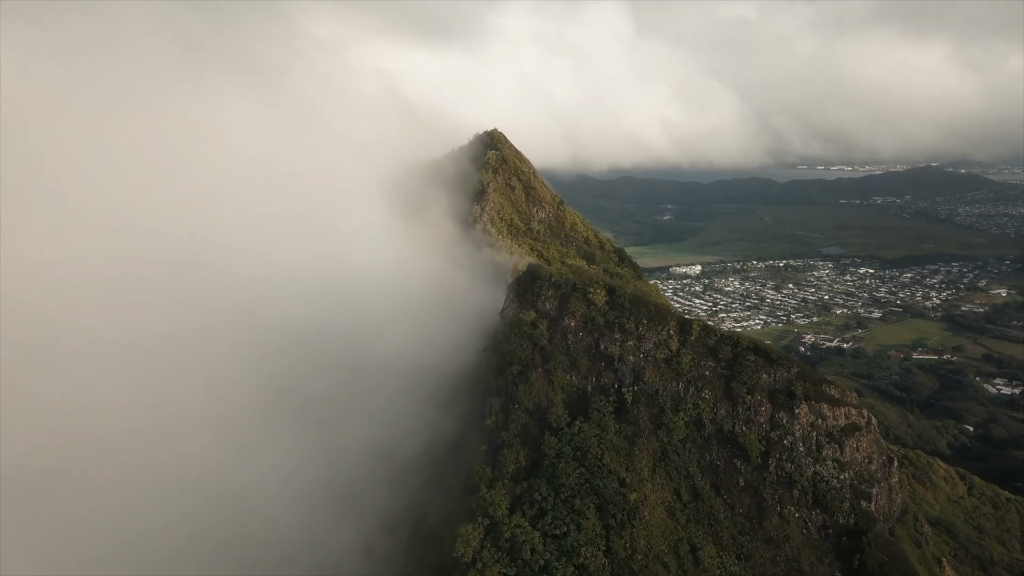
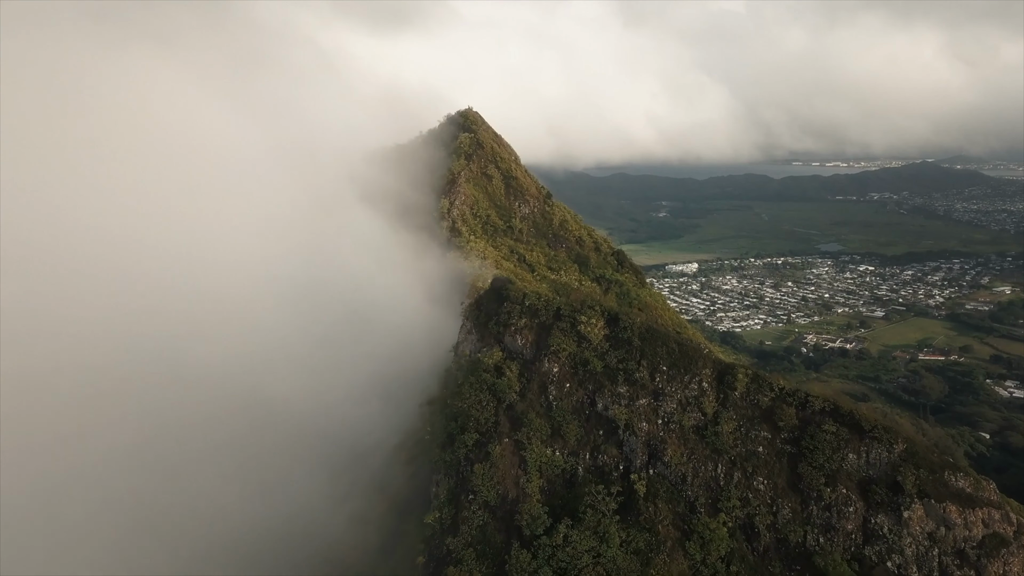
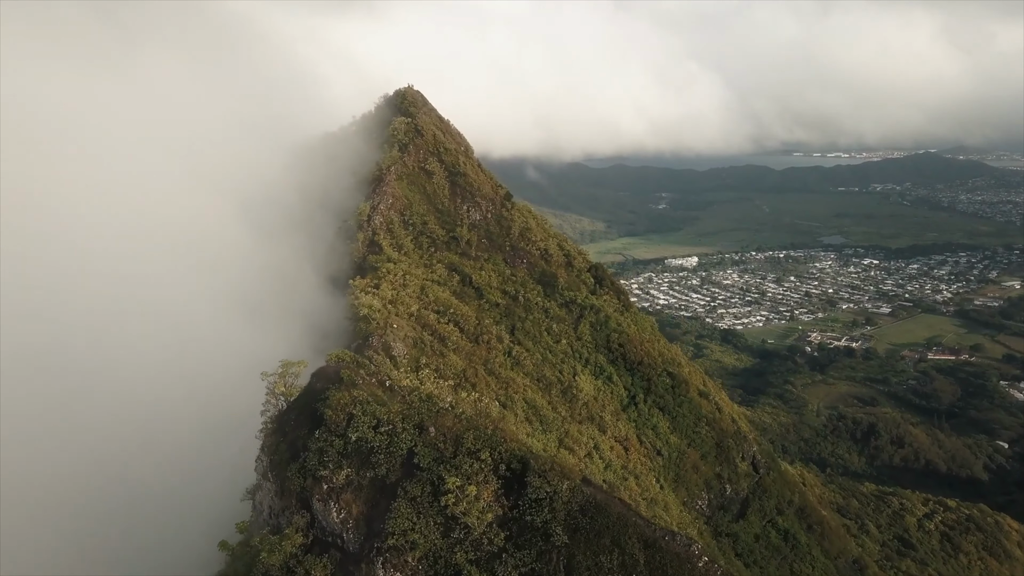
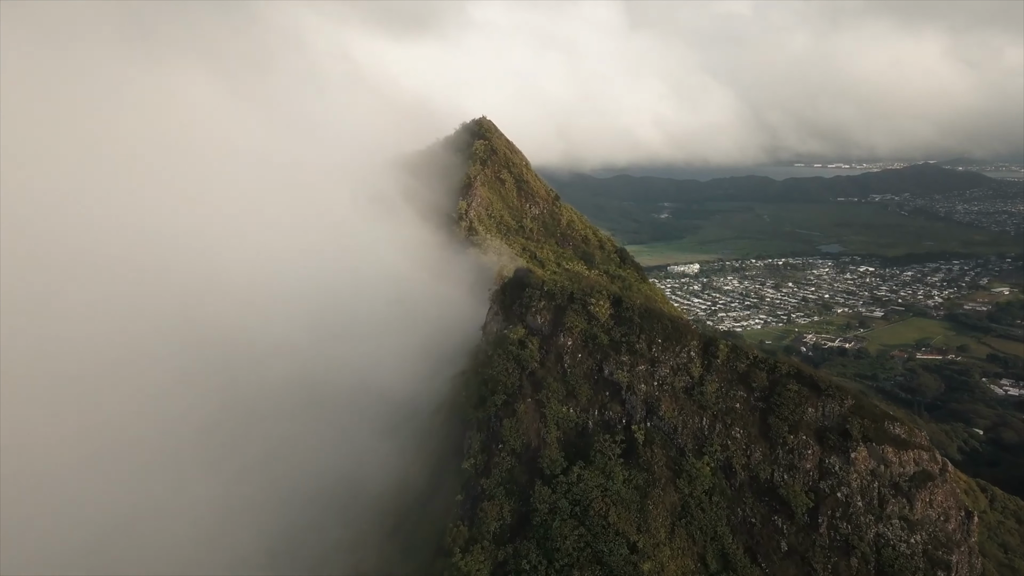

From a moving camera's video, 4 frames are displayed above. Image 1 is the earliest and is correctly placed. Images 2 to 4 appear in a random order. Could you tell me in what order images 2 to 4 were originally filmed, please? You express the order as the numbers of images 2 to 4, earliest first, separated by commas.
4, 2, 3
